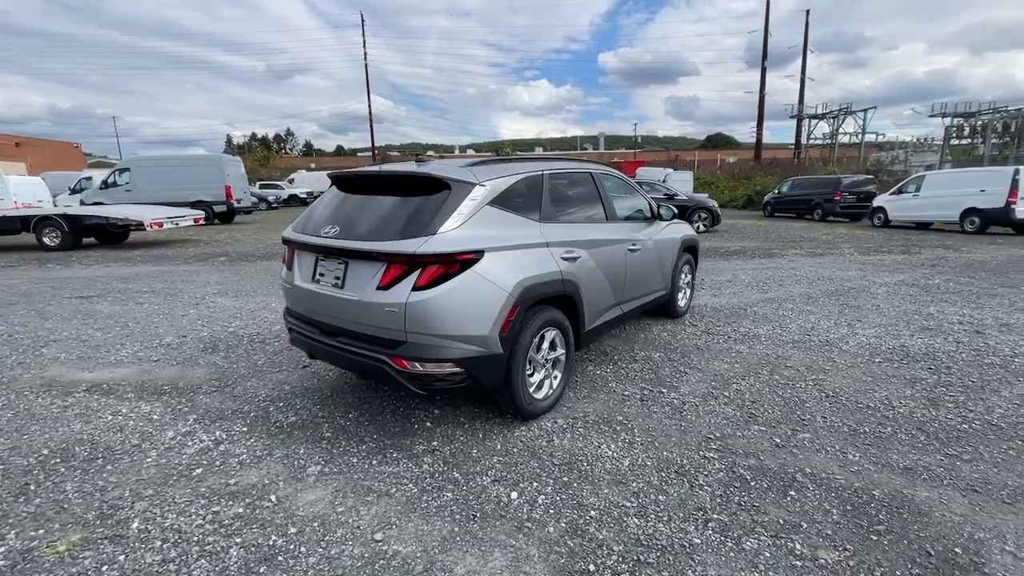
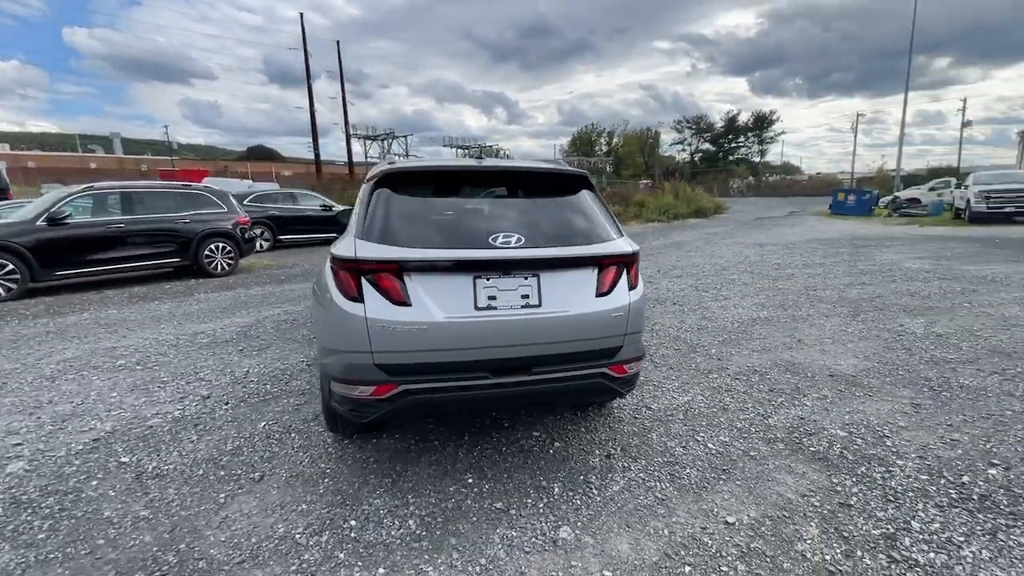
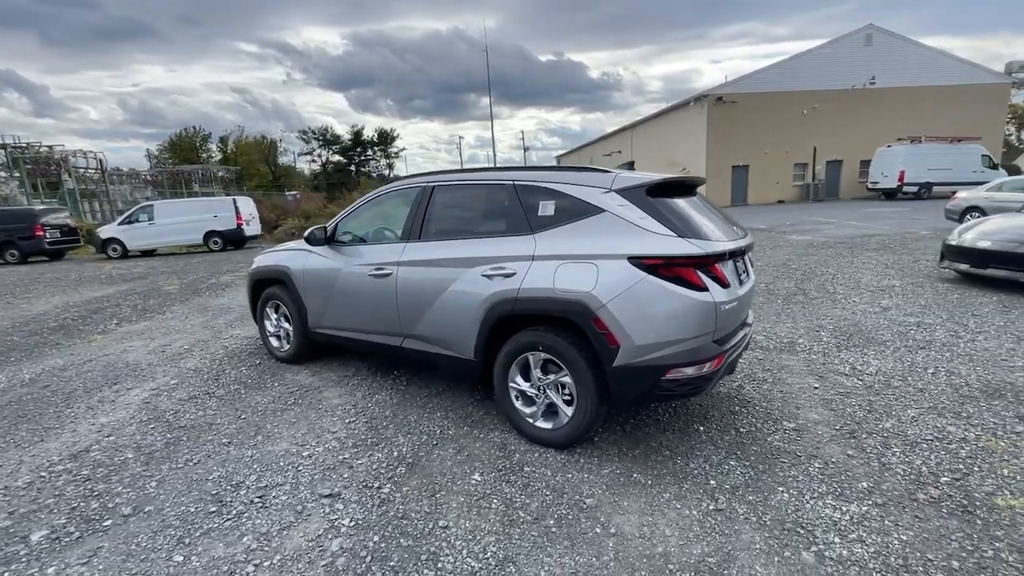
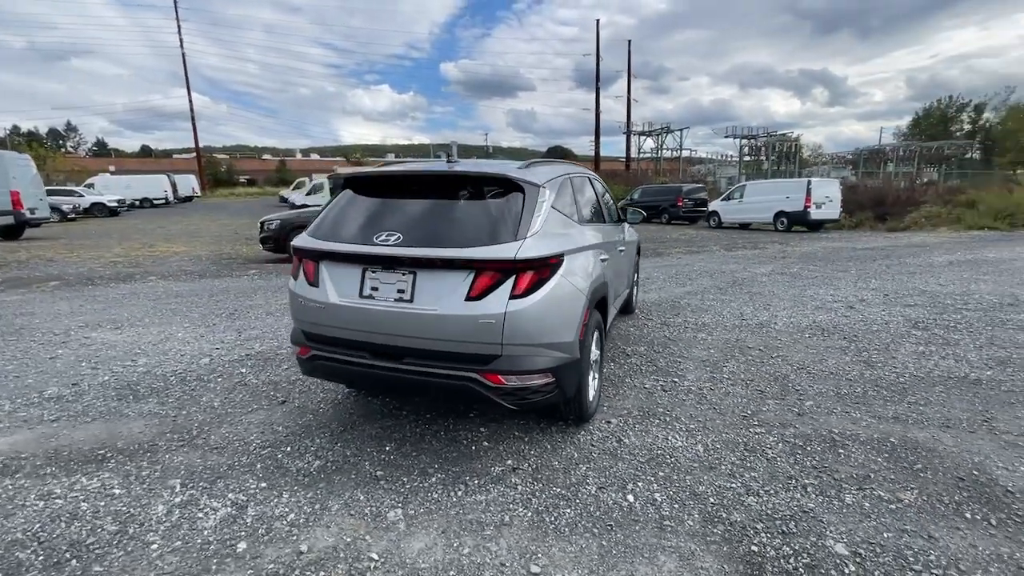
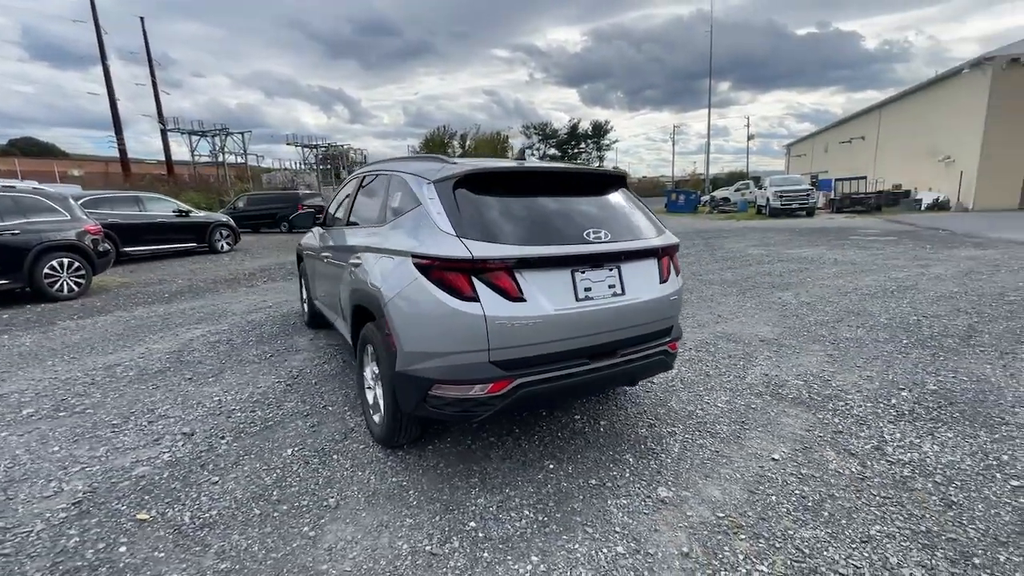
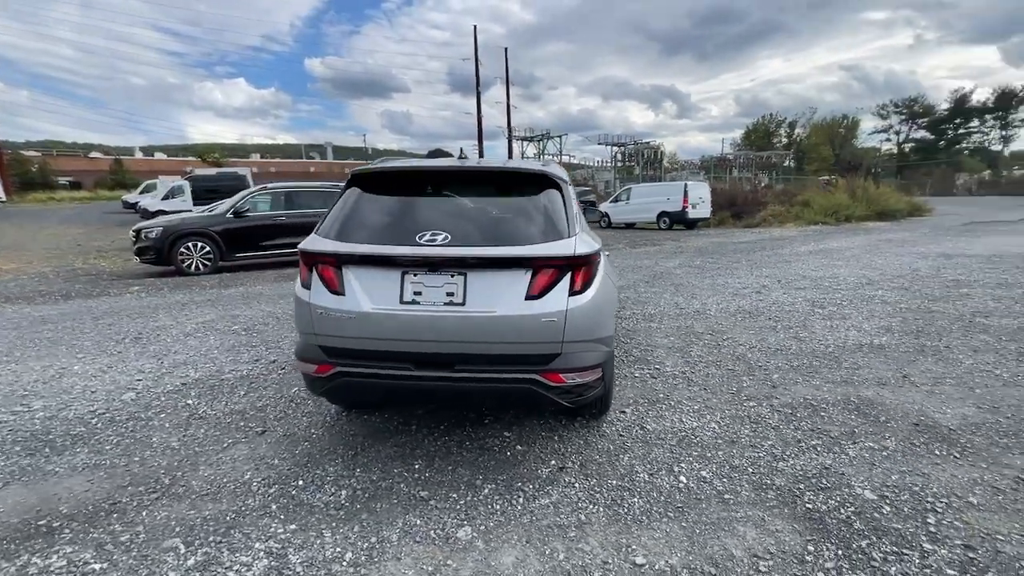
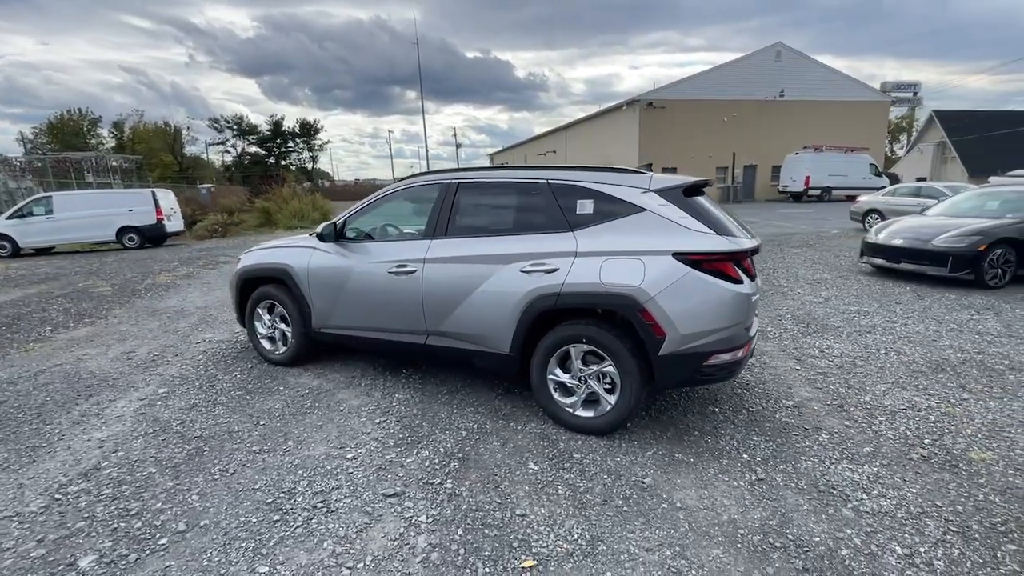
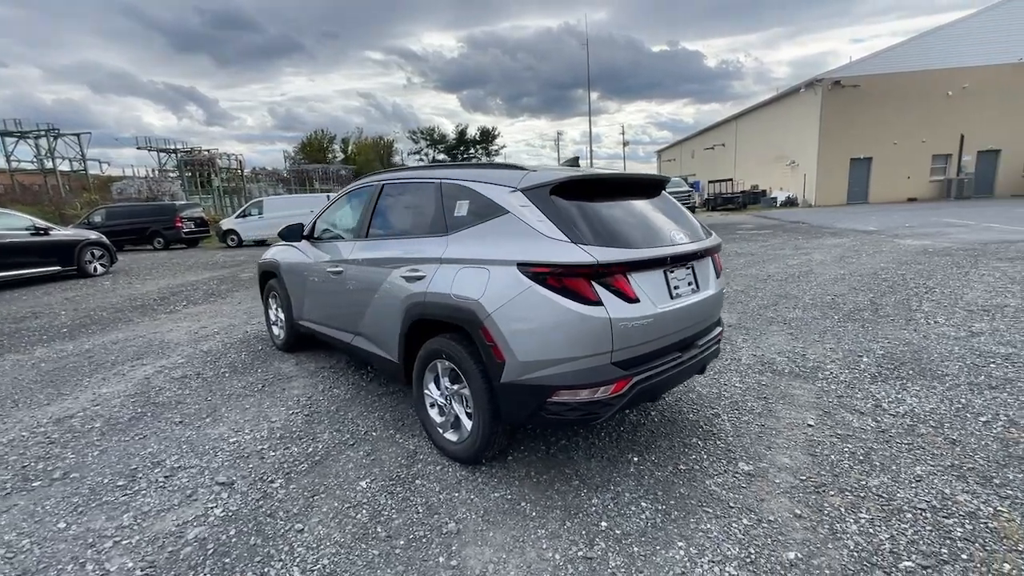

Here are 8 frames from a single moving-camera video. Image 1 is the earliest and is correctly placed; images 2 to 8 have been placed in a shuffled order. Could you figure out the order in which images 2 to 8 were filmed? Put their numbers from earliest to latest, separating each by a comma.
4, 6, 2, 5, 8, 3, 7
